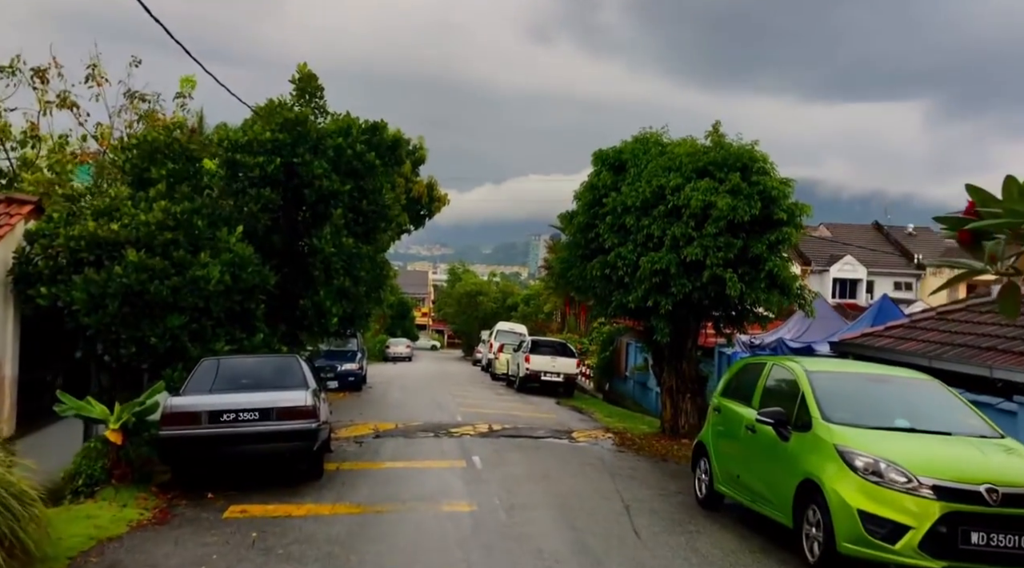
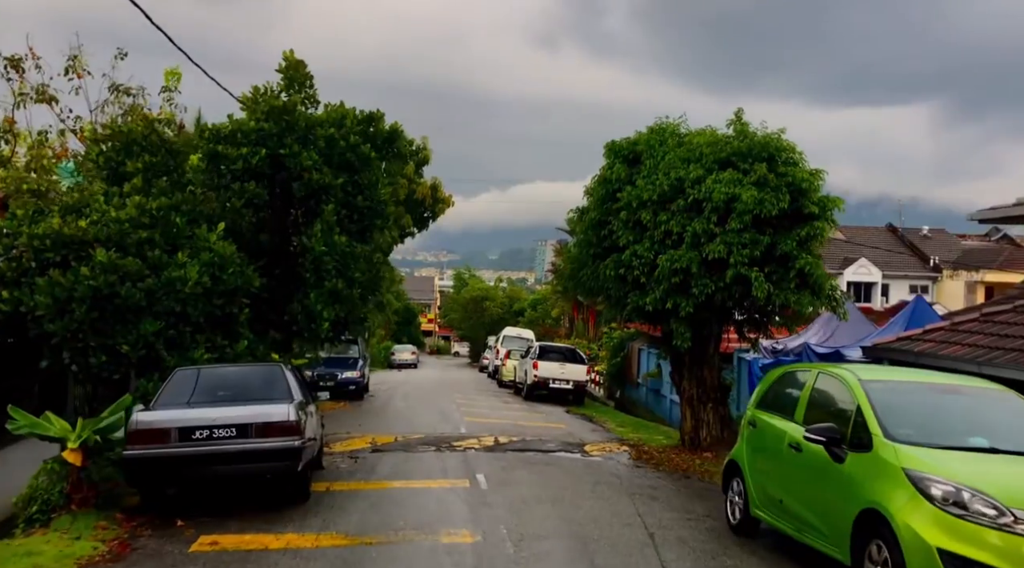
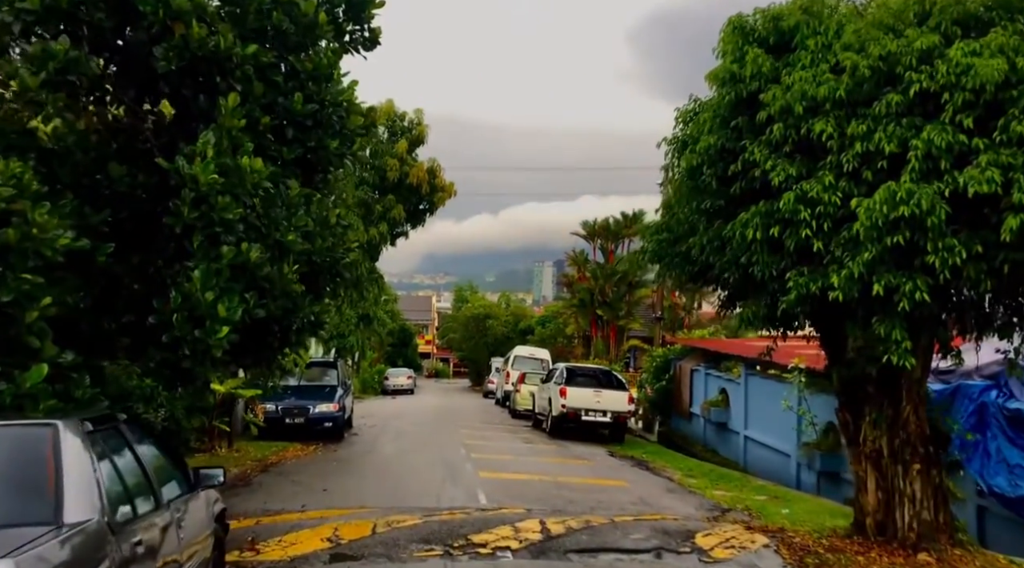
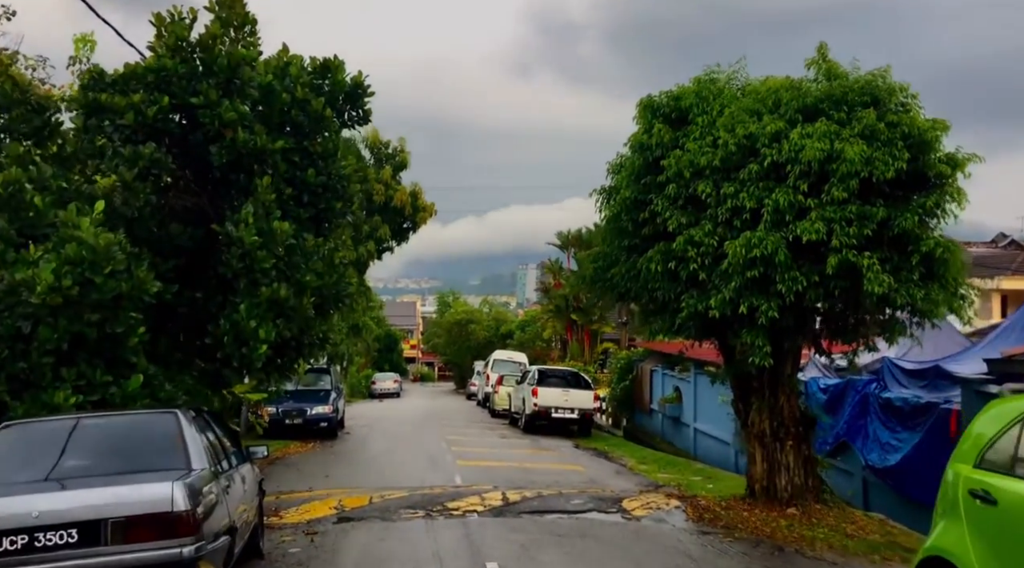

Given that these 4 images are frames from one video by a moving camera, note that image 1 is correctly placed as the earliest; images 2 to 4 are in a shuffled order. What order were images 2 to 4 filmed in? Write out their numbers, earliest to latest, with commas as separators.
2, 4, 3
